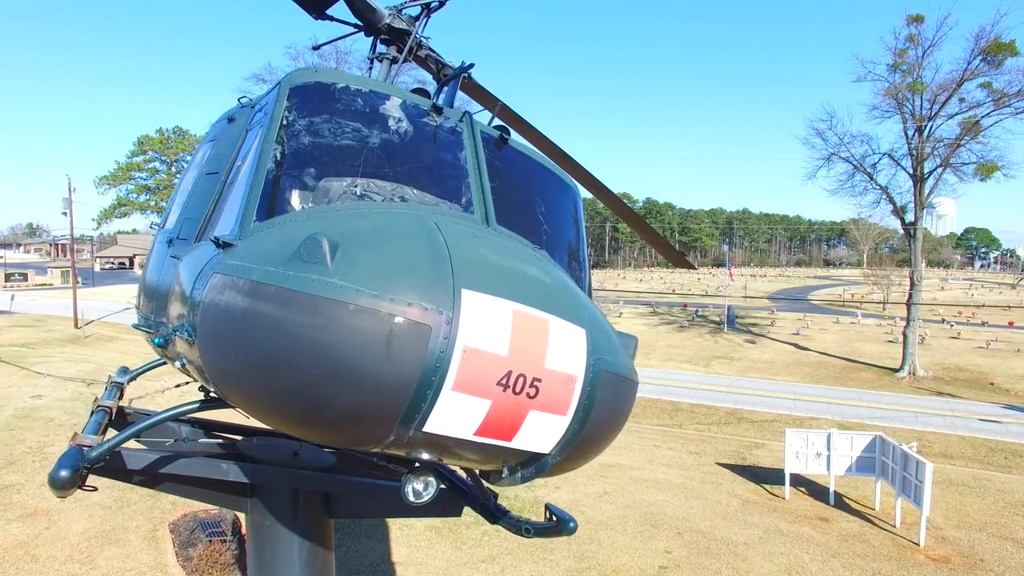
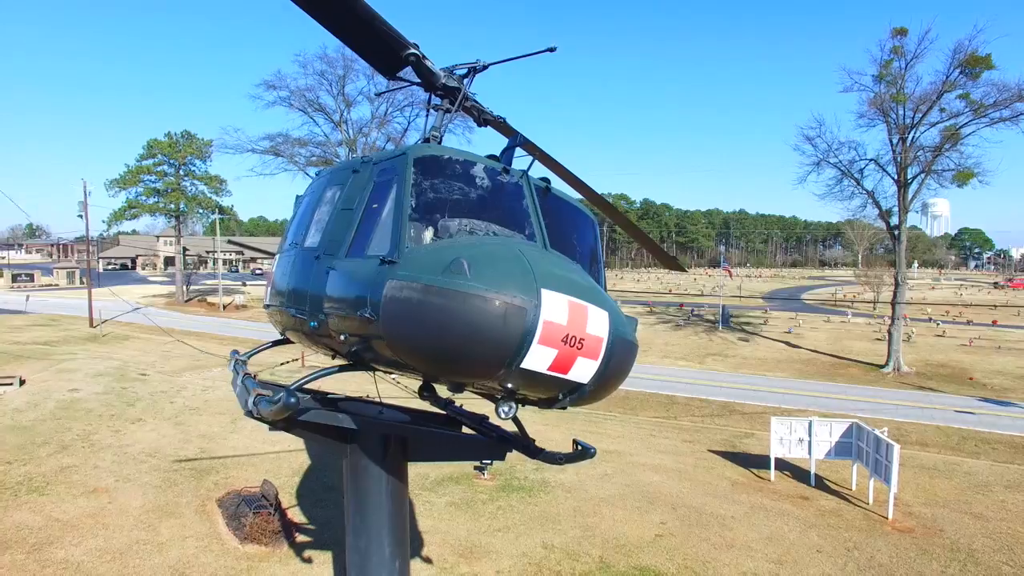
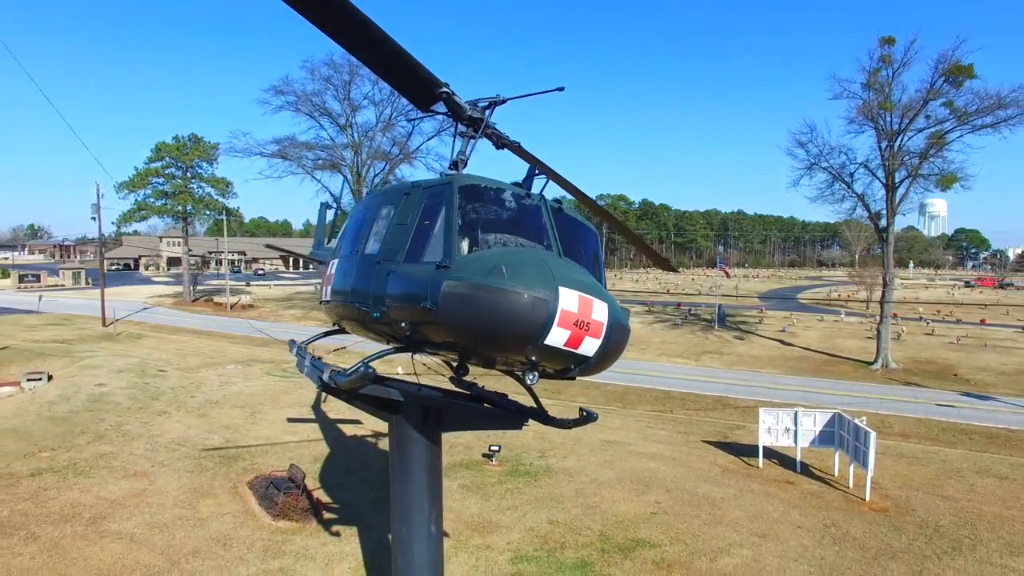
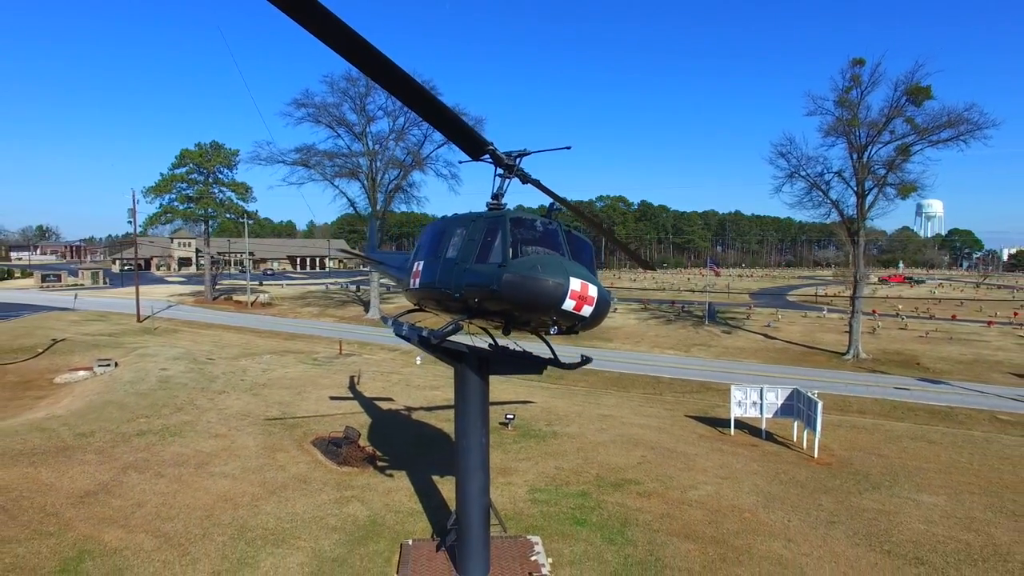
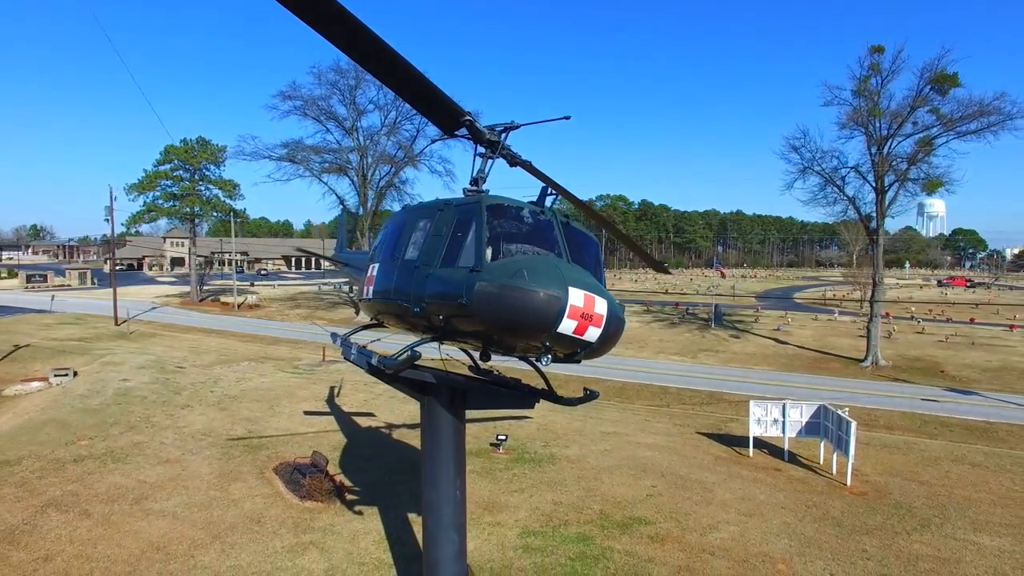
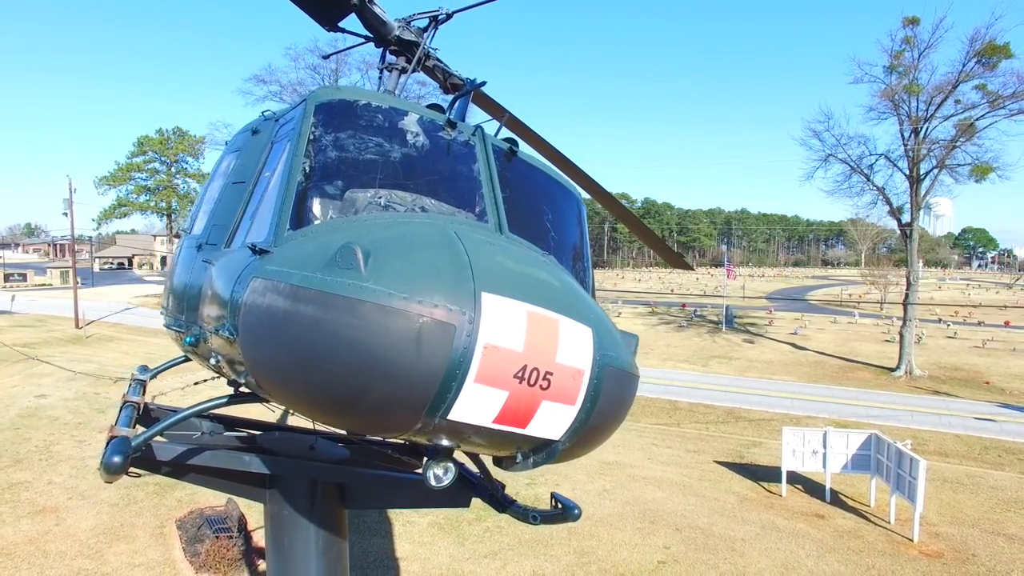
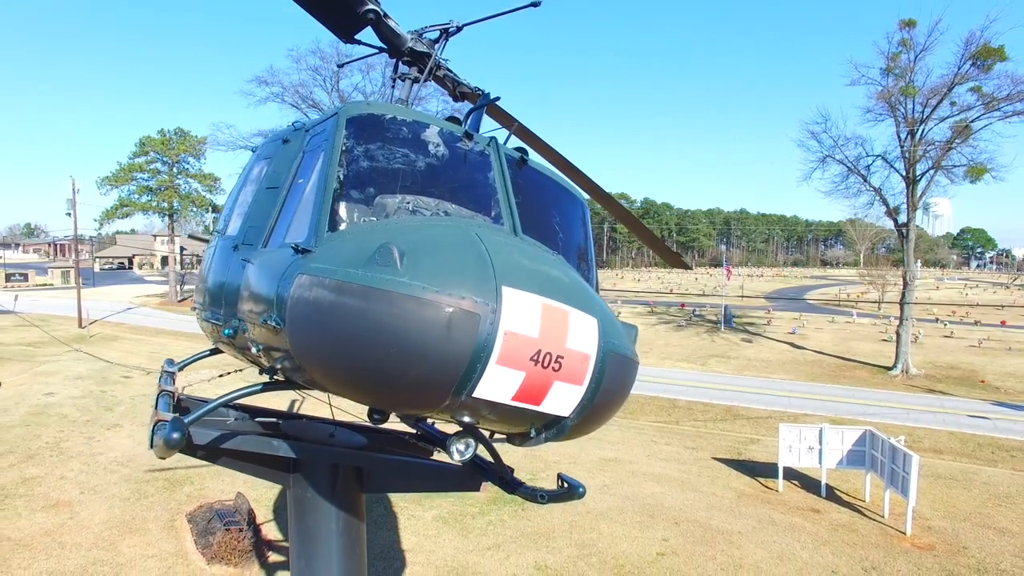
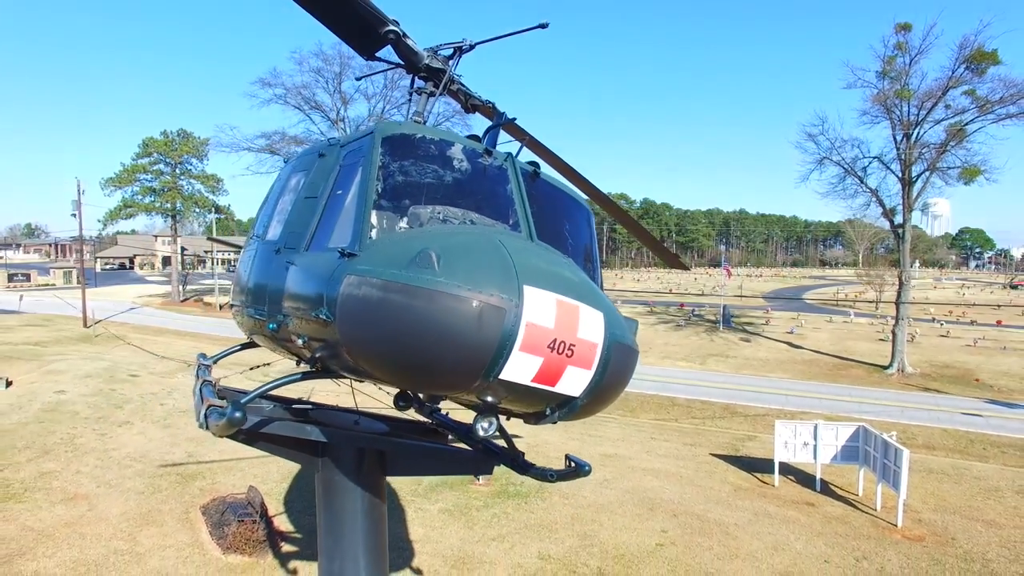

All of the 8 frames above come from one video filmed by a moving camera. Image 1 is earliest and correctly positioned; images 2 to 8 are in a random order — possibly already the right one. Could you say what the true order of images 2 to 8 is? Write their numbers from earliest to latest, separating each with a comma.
6, 7, 8, 2, 3, 5, 4
